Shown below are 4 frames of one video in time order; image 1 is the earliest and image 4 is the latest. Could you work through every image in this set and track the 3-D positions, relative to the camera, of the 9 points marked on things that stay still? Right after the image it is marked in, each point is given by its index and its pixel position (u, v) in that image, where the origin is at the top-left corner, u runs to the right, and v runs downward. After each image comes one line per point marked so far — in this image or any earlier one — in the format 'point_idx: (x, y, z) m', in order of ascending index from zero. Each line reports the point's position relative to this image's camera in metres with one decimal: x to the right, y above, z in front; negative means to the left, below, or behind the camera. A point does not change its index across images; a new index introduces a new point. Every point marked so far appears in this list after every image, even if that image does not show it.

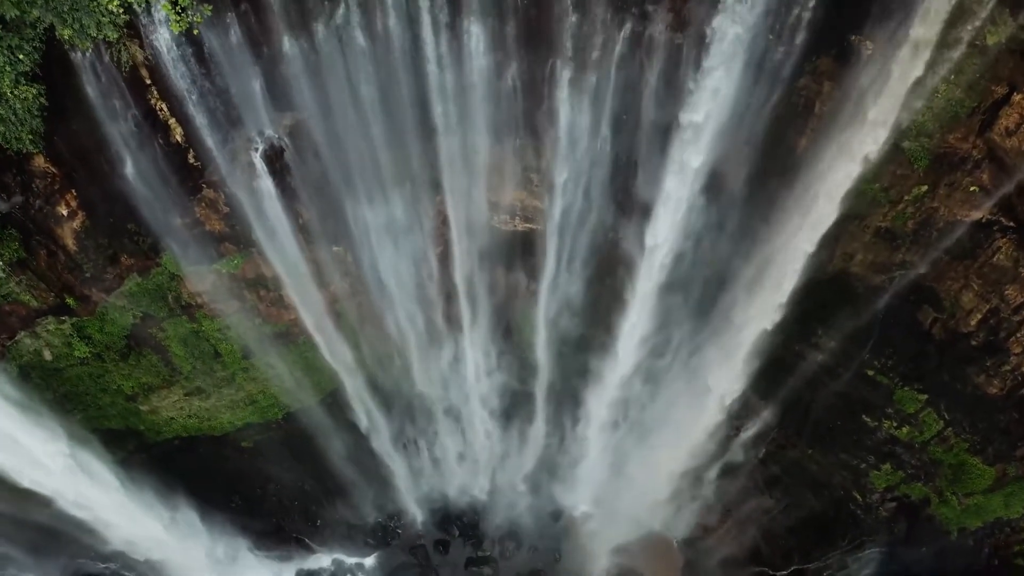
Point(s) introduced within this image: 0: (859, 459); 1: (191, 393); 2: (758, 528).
0: (+6.0, -3.0, +11.4) m
1: (-5.5, -1.8, +11.3) m
2: (+4.8, -4.7, +12.8) m
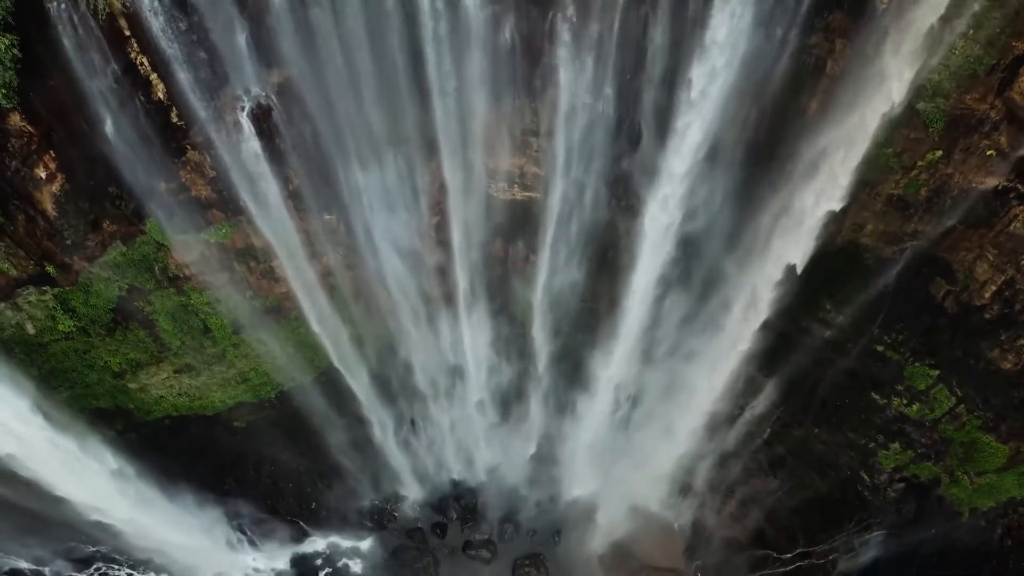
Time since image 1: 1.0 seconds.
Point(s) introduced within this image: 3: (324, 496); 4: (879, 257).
0: (+6.0, -2.5, +11.1) m
1: (-5.5, -1.4, +11.0) m
2: (+4.8, -4.3, +12.5) m
3: (-3.7, -4.1, +13.0) m
4: (+5.5, +0.5, +9.8) m
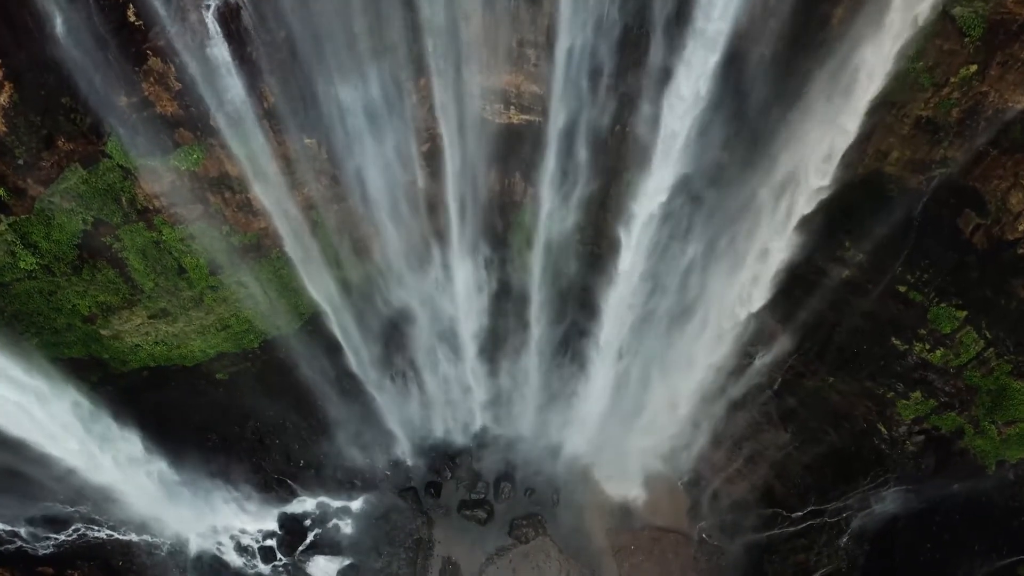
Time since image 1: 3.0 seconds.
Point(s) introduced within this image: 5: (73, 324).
0: (+6.0, -1.6, +10.4) m
1: (-5.6, -0.4, +10.3) m
2: (+4.8, -3.2, +11.9) m
3: (-3.8, -3.1, +12.4) m
4: (+5.4, +1.4, +9.0) m
5: (-6.8, -0.6, +10.1) m
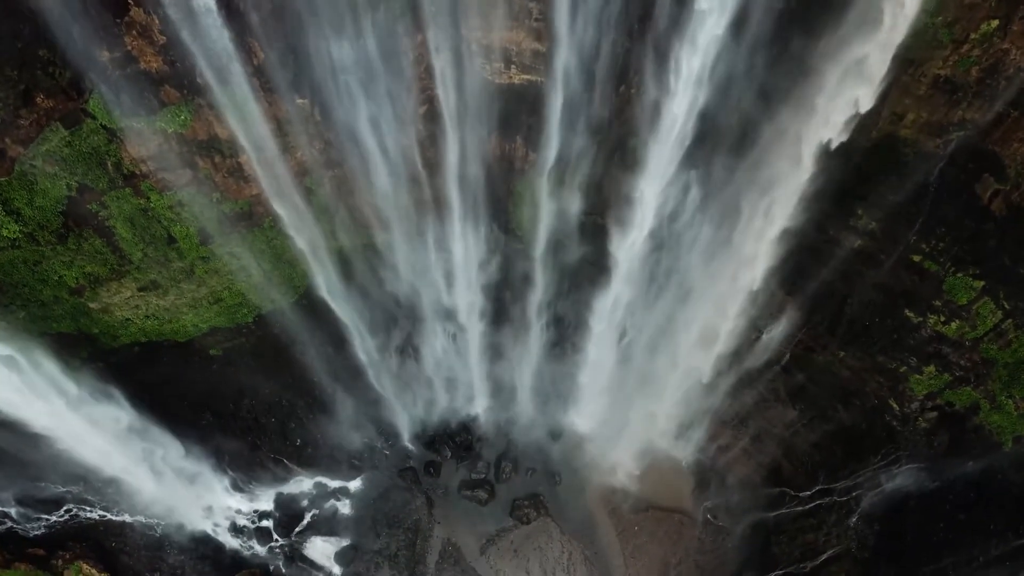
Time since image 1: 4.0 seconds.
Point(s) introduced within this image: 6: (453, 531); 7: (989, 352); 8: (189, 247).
0: (+6.0, -1.1, +10.1) m
1: (-5.6, 0.0, +10.0) m
2: (+4.8, -2.8, +11.6) m
3: (-3.7, -2.6, +12.1) m
4: (+5.5, +1.8, +8.7) m
5: (-6.8, -0.1, +9.8) m
6: (-1.1, -4.3, +11.7) m
7: (+6.9, -0.9, +9.4) m
8: (-4.8, +0.6, +9.7) m
